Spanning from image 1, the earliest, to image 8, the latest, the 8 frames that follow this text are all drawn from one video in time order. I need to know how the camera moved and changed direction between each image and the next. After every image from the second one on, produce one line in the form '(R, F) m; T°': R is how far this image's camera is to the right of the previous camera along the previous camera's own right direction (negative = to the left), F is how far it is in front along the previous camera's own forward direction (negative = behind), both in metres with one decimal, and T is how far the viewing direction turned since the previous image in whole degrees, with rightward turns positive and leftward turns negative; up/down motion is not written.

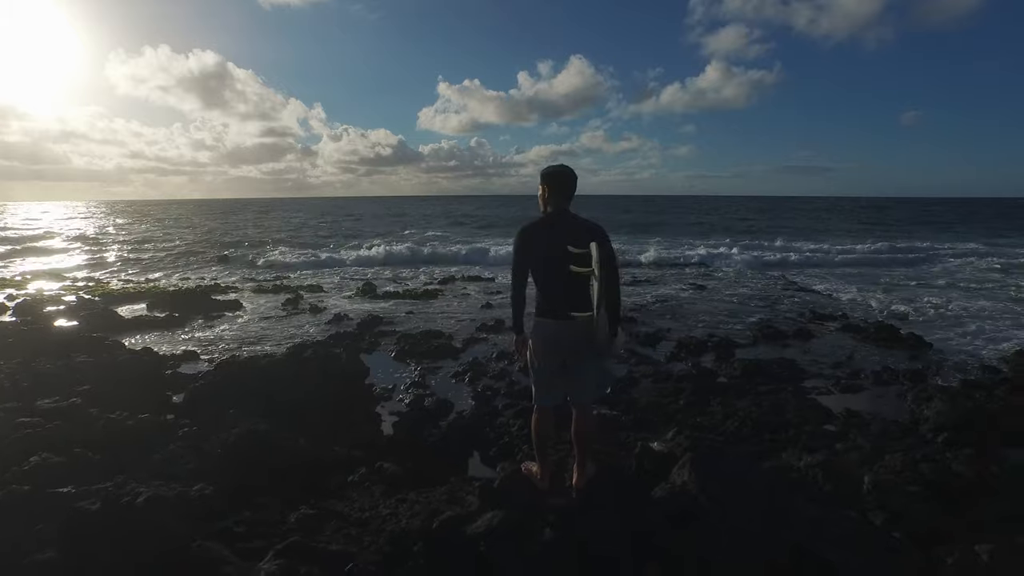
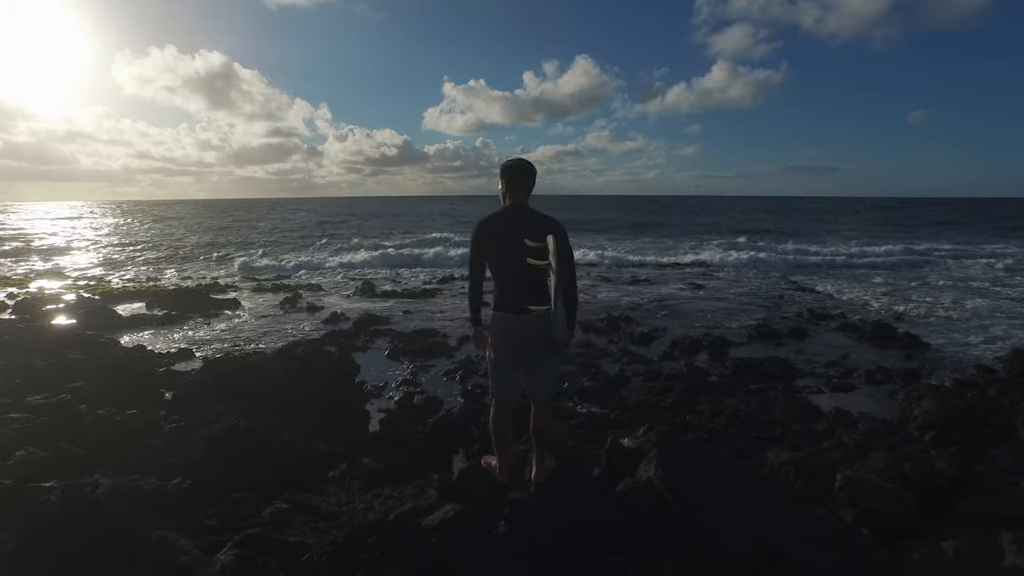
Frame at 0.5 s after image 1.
(+0.2, 0.0) m; 0°
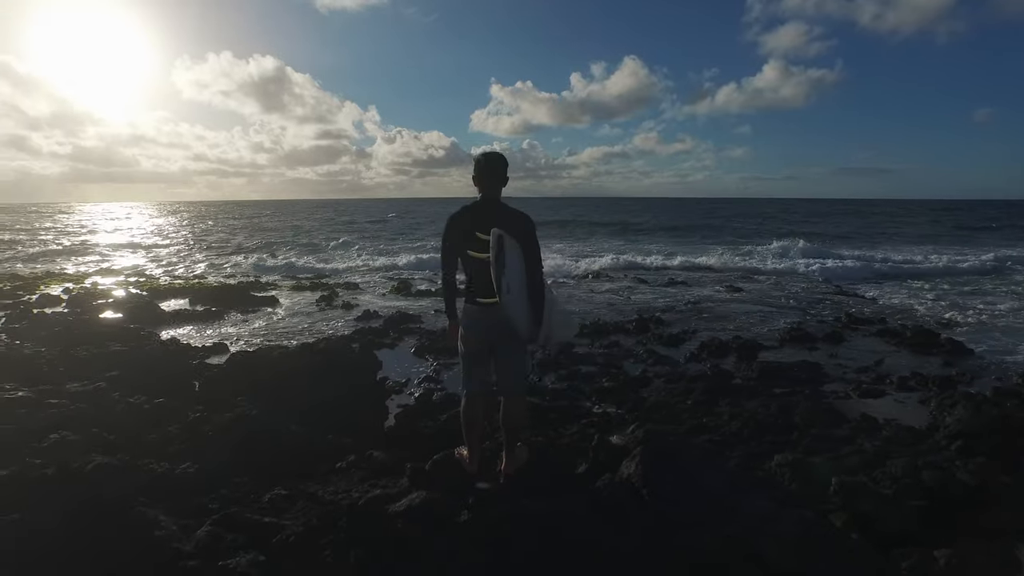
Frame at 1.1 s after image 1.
(+0.3, 0.0) m; -4°
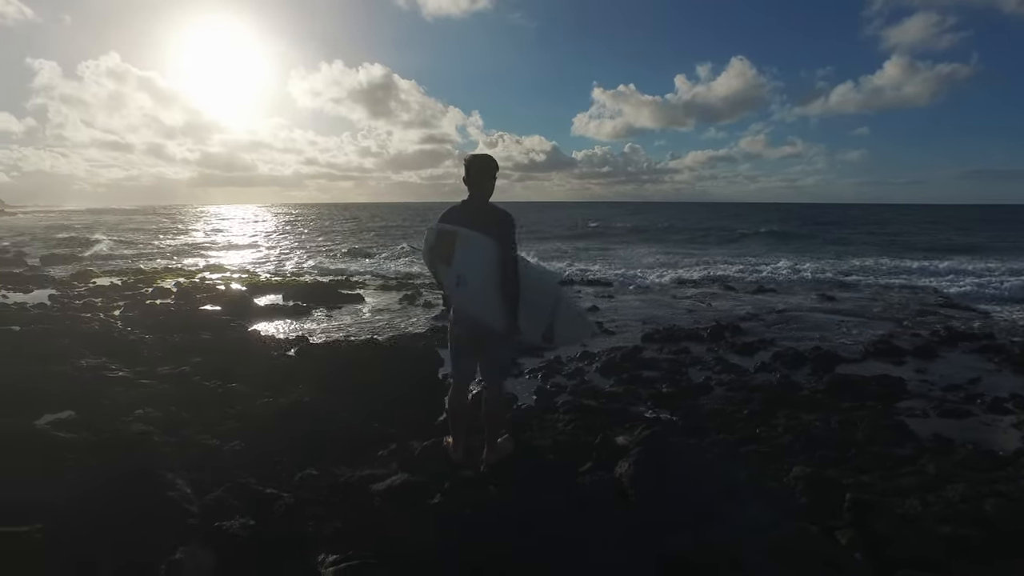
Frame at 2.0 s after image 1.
(+0.5, -0.1) m; -8°
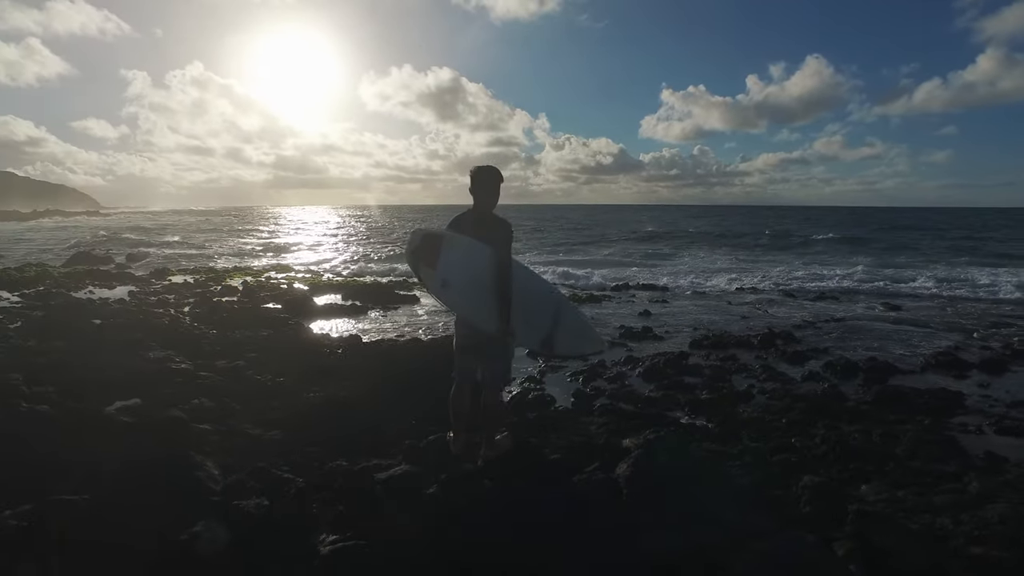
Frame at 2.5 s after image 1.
(+0.3, -0.2) m; -5°
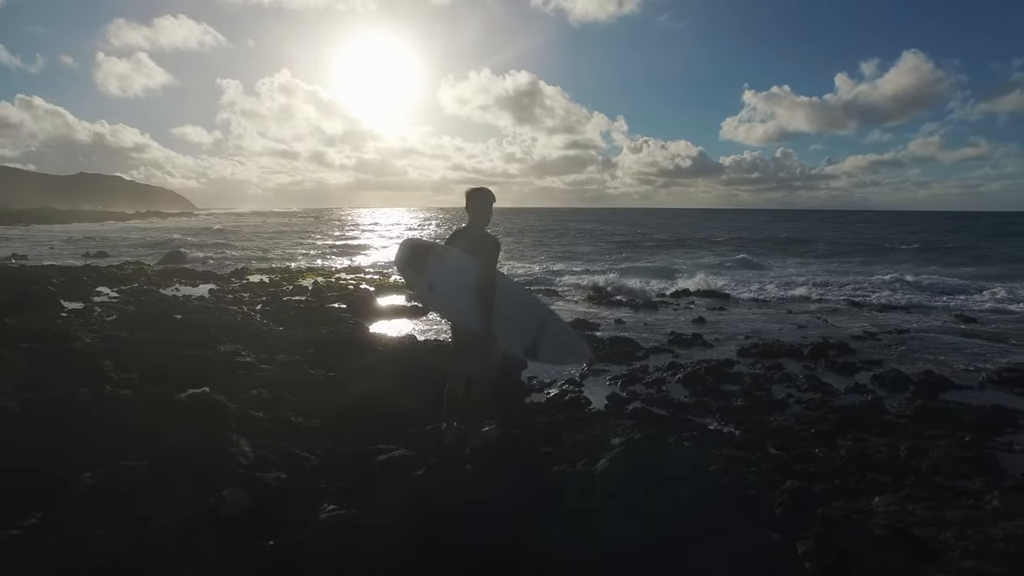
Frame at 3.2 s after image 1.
(+0.5, -0.4) m; -6°
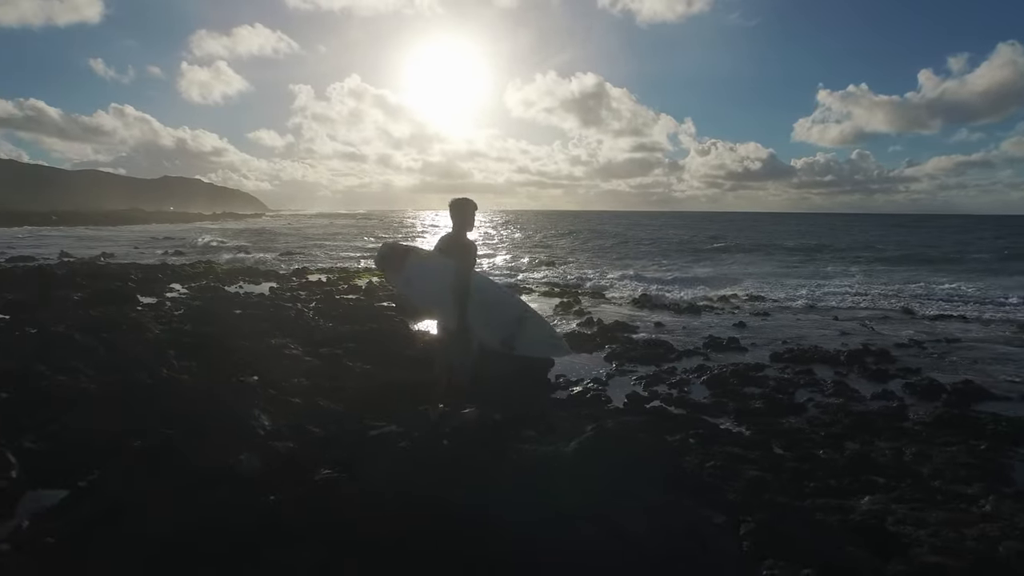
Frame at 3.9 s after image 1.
(+0.5, -0.5) m; -5°
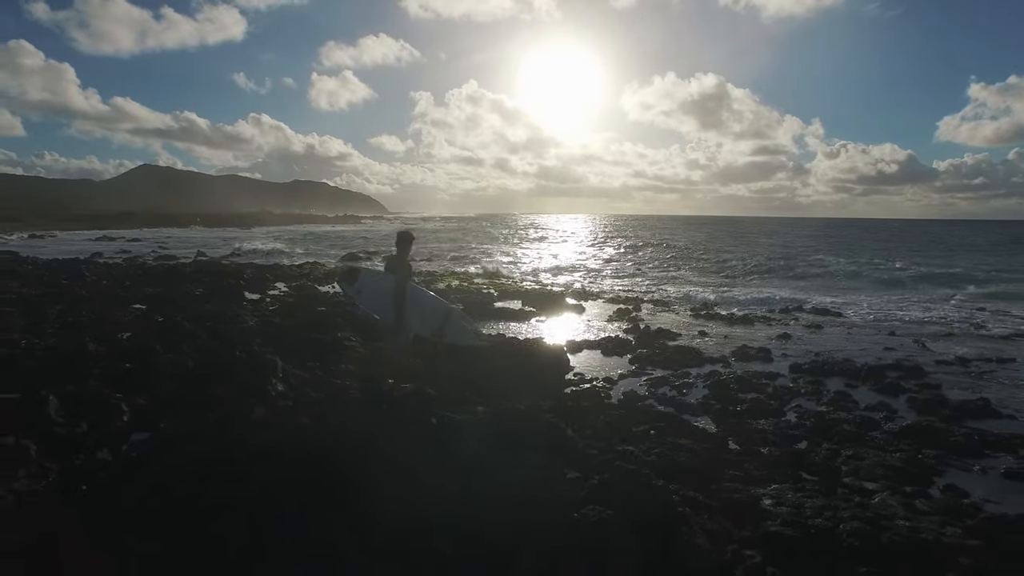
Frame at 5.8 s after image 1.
(+1.6, -1.5) m; -9°
